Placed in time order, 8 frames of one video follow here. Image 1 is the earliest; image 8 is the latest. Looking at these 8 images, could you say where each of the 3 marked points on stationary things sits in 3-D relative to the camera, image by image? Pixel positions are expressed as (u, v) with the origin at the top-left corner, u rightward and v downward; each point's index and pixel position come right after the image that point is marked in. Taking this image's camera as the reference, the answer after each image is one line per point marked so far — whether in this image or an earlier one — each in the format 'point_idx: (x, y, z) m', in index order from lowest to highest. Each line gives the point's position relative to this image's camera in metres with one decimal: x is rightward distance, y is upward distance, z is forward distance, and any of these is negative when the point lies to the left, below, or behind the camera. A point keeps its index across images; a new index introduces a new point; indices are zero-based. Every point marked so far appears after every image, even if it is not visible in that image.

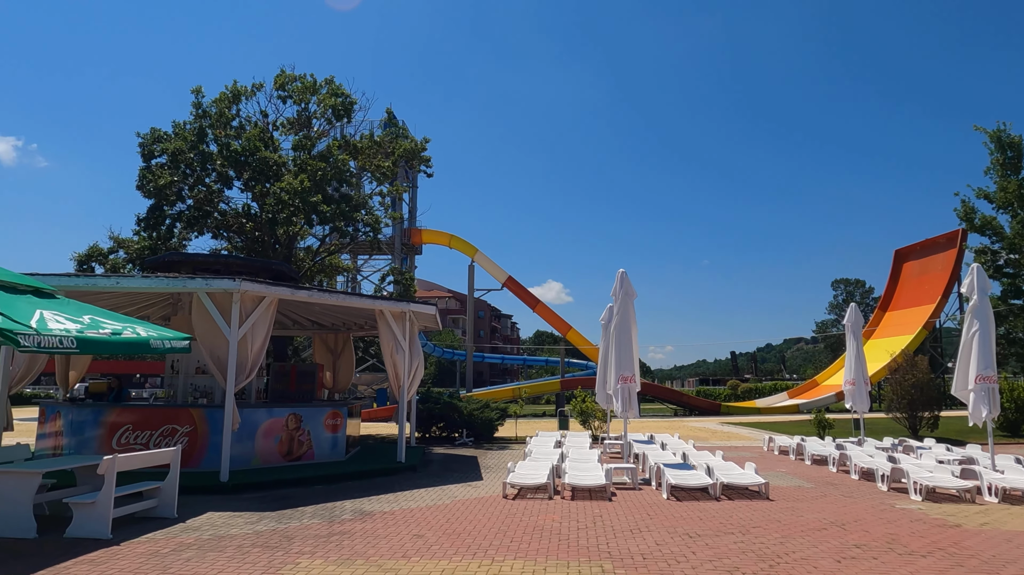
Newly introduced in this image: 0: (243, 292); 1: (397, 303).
0: (-4.2, -0.1, +10.4) m
1: (-2.2, -0.3, +12.5) m
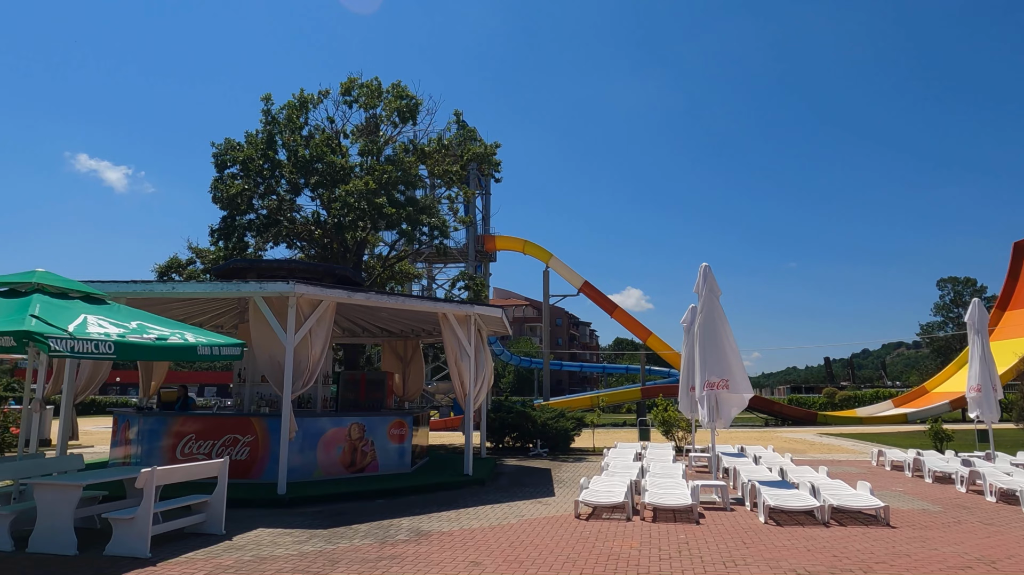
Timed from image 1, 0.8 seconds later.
0: (-3.2, -0.1, +10.0) m
1: (-0.9, -0.3, +11.8) m
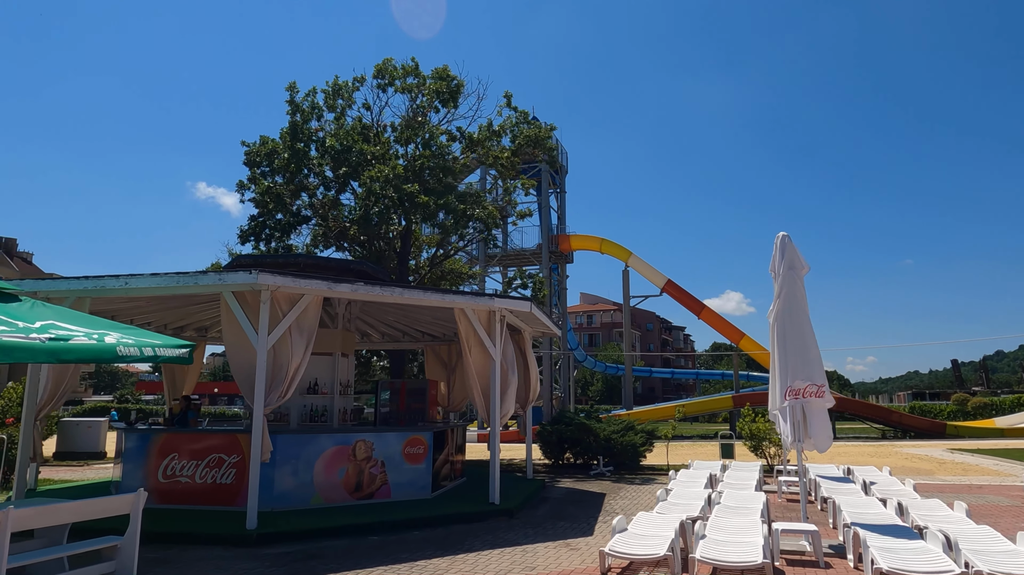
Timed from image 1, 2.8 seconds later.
0: (-3.0, 0.0, +8.3) m
1: (-0.5, -0.2, +9.8) m
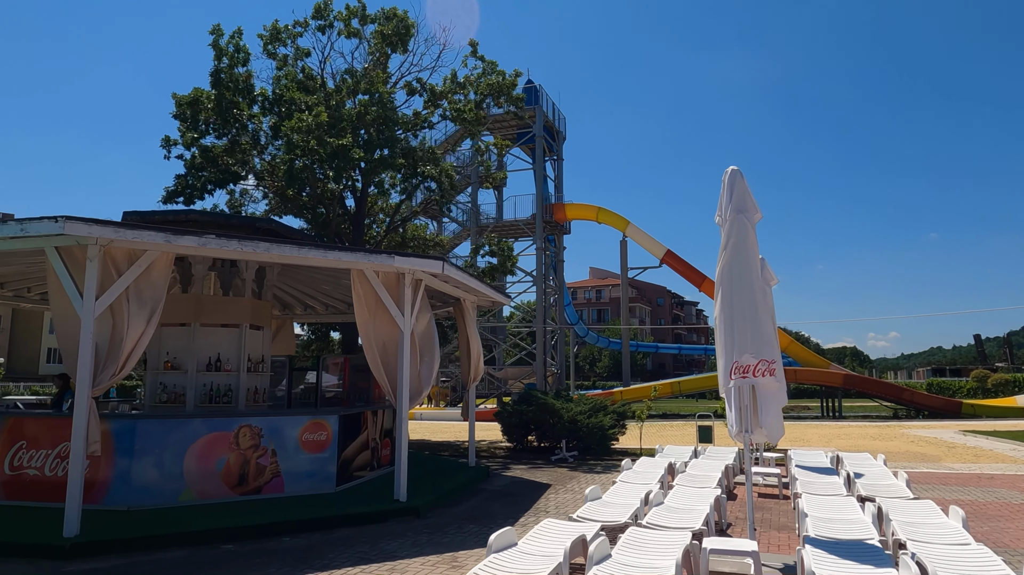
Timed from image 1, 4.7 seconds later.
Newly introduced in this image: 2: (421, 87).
0: (-4.2, +0.5, +6.8) m
1: (-1.6, +0.4, +8.2) m
2: (-2.5, +5.4, +18.0) m
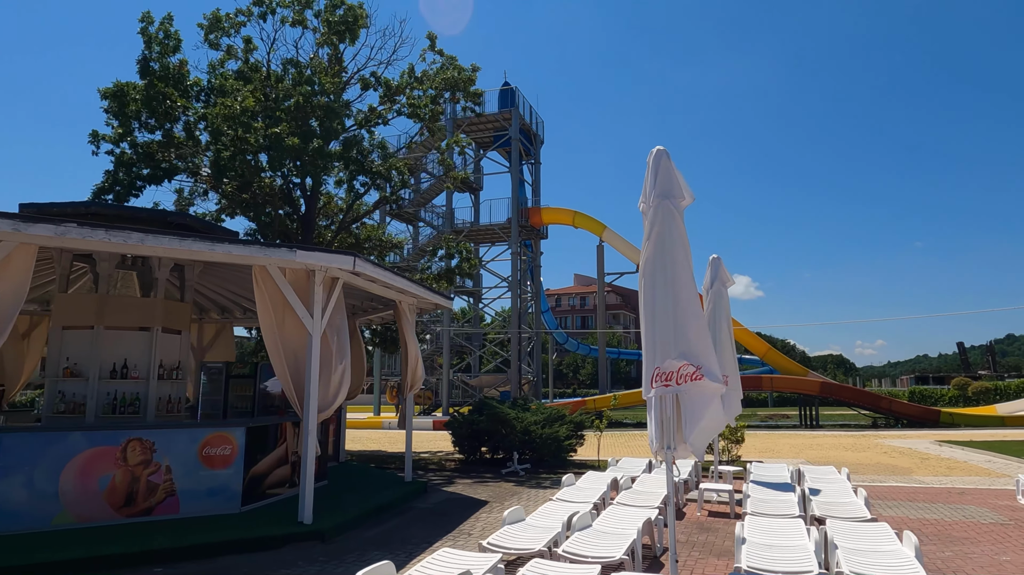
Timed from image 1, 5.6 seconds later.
0: (-5.1, +0.5, +5.9) m
1: (-2.5, +0.4, +7.4) m
2: (-3.5, +5.3, +17.2) m
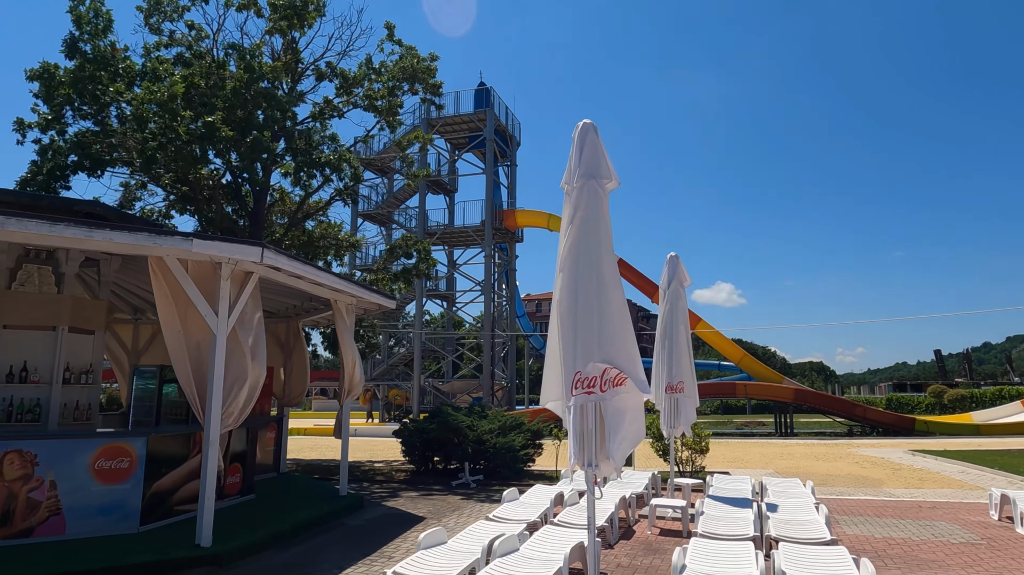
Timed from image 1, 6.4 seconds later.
0: (-5.8, +0.6, +5.1) m
1: (-3.3, +0.5, +6.6) m
2: (-4.5, +5.3, +16.5) m
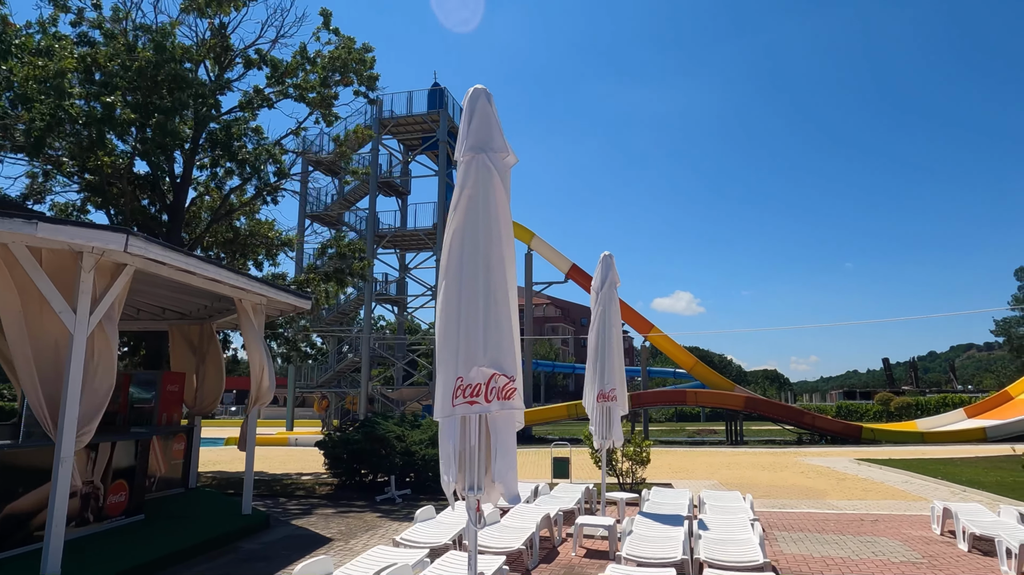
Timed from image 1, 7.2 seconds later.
0: (-6.6, +0.7, +4.0) m
1: (-4.2, +0.5, +5.7) m
2: (-5.8, +5.3, +15.5) m
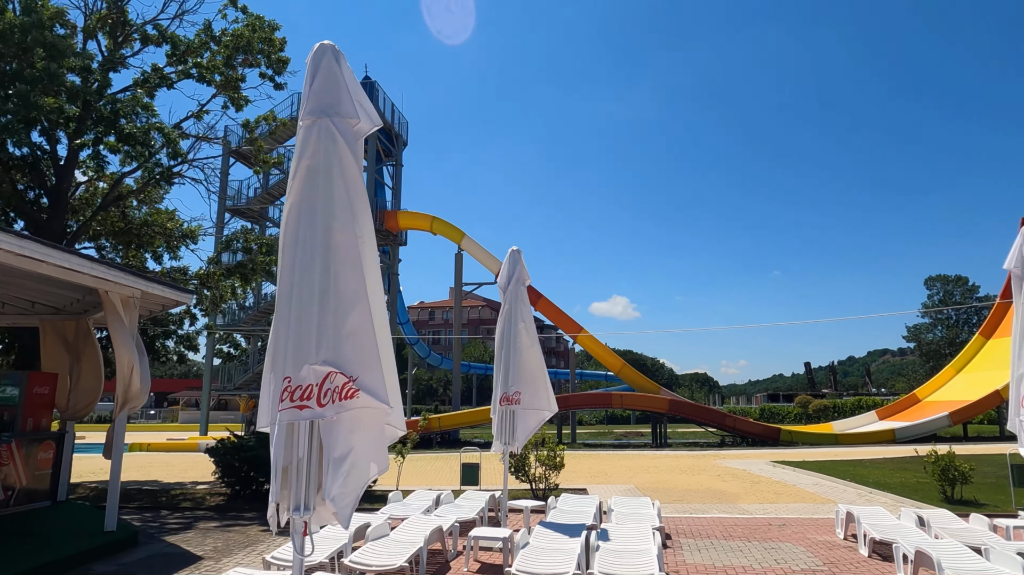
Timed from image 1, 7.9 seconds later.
0: (-7.4, +0.9, +2.9) m
1: (-5.1, +0.7, +4.8) m
2: (-7.6, +5.4, +14.4) m
